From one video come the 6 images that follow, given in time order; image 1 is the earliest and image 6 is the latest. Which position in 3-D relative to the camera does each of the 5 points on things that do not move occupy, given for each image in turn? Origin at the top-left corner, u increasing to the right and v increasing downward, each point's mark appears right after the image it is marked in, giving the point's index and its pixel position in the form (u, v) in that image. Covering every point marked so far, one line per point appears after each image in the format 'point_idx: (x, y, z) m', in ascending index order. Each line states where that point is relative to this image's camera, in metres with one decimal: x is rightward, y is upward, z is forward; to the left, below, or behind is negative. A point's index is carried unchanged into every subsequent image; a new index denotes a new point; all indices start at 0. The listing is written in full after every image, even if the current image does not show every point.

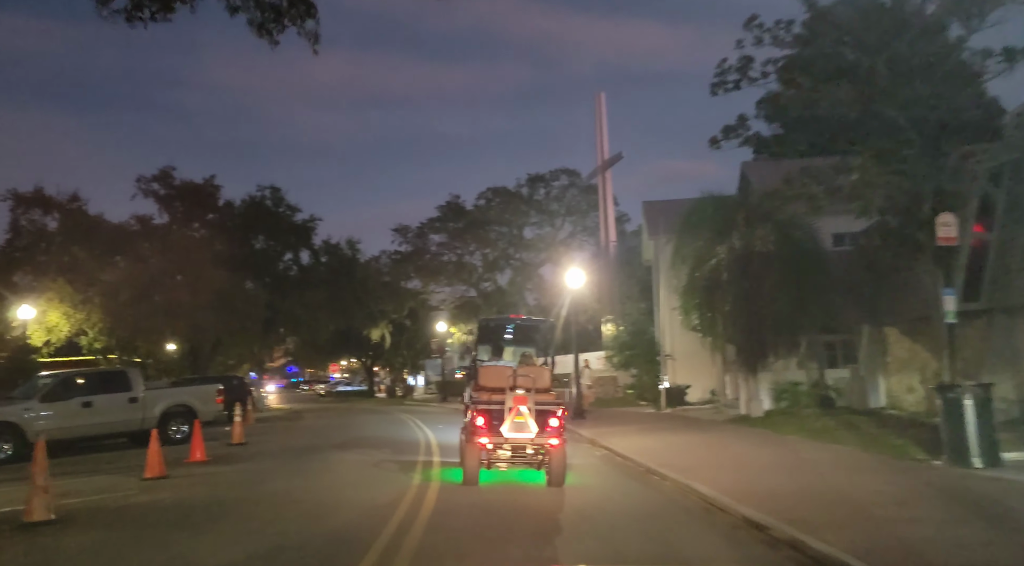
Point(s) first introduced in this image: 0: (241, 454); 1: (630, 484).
0: (-5.9, -3.7, +16.7) m
1: (+2.0, -3.4, +13.0) m
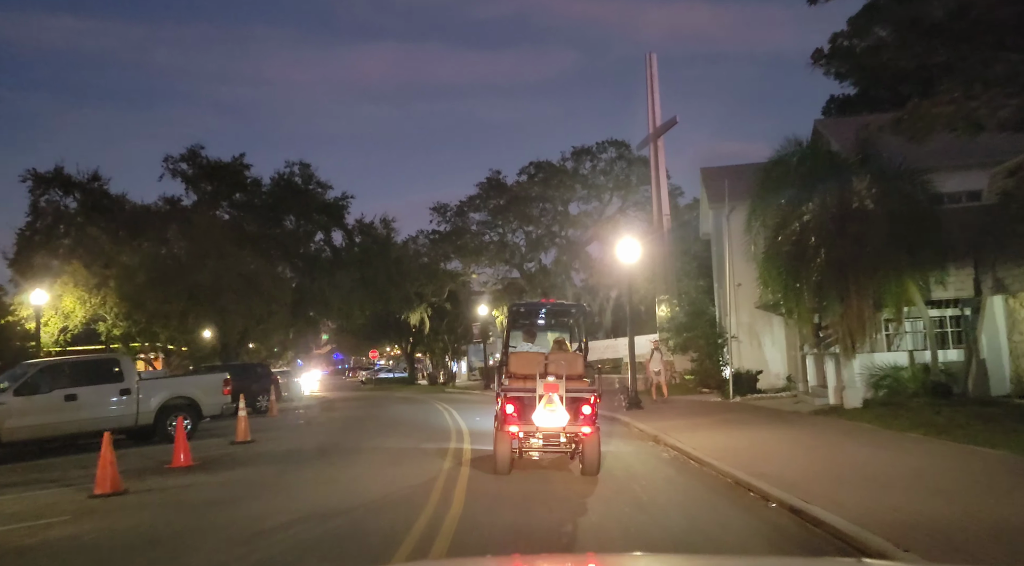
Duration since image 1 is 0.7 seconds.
0: (-5.0, -3.2, +14.1) m
1: (+2.6, -2.8, +10.0) m
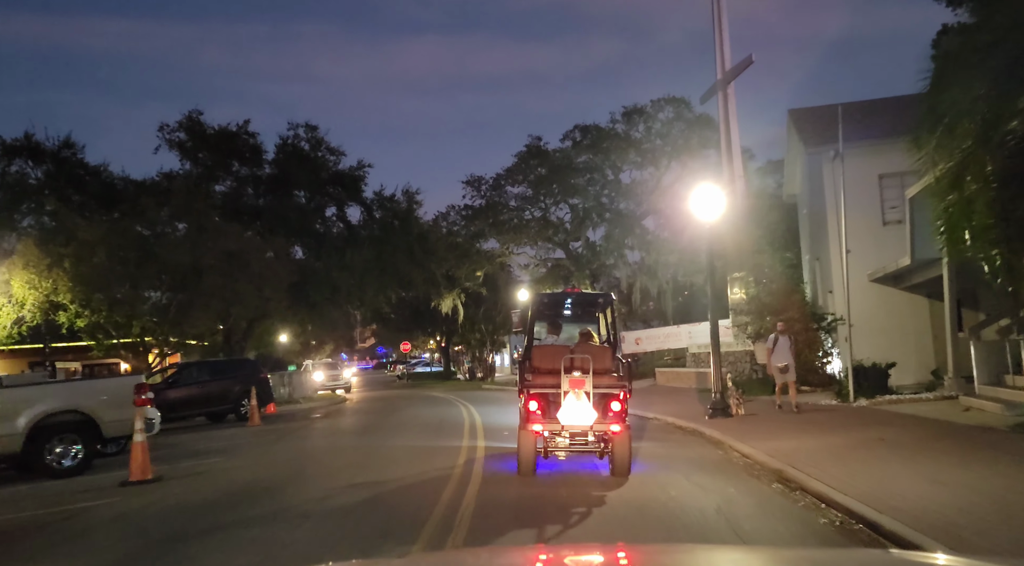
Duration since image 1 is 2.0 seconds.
0: (-4.6, -2.6, +8.6) m
1: (+2.8, -2.2, +4.0) m
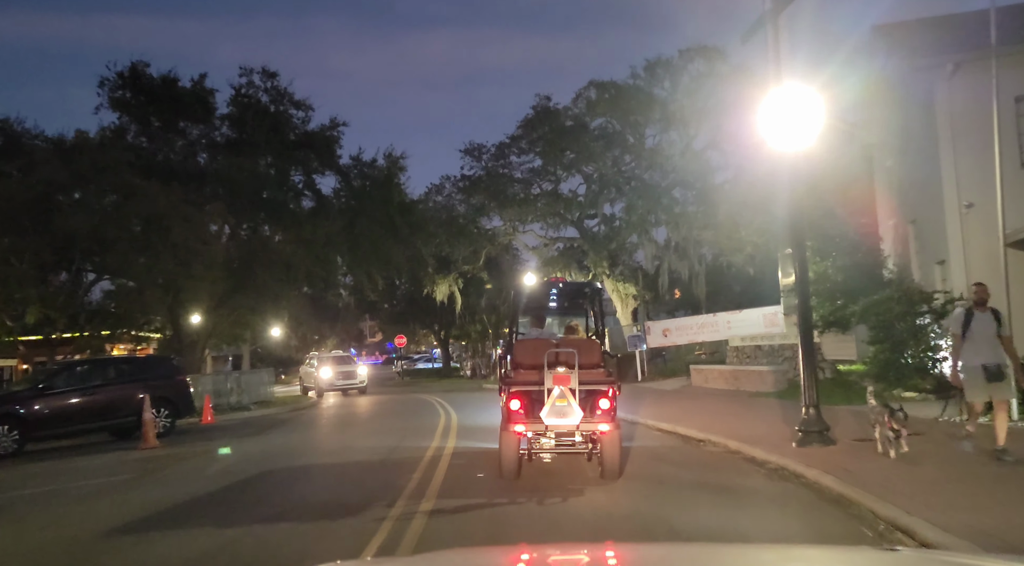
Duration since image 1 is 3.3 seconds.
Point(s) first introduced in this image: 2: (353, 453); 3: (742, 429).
0: (-5.0, -2.1, +2.9) m
1: (+2.3, -1.6, -1.9) m
2: (-3.1, -3.6, +17.4) m
3: (+4.3, -2.8, +14.6) m
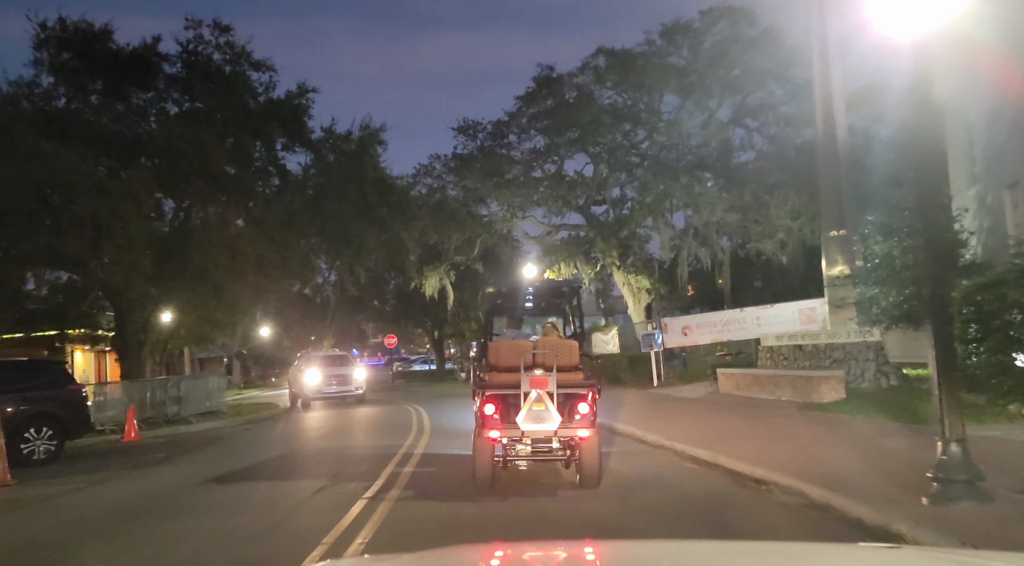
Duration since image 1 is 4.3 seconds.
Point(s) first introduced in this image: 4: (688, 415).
0: (-5.4, -1.7, -1.1) m
1: (+1.8, -1.3, -5.9) m
2: (-3.4, -3.3, +13.4) m
3: (+4.1, -2.4, +10.5) m
4: (+4.4, -3.3, +19.3) m
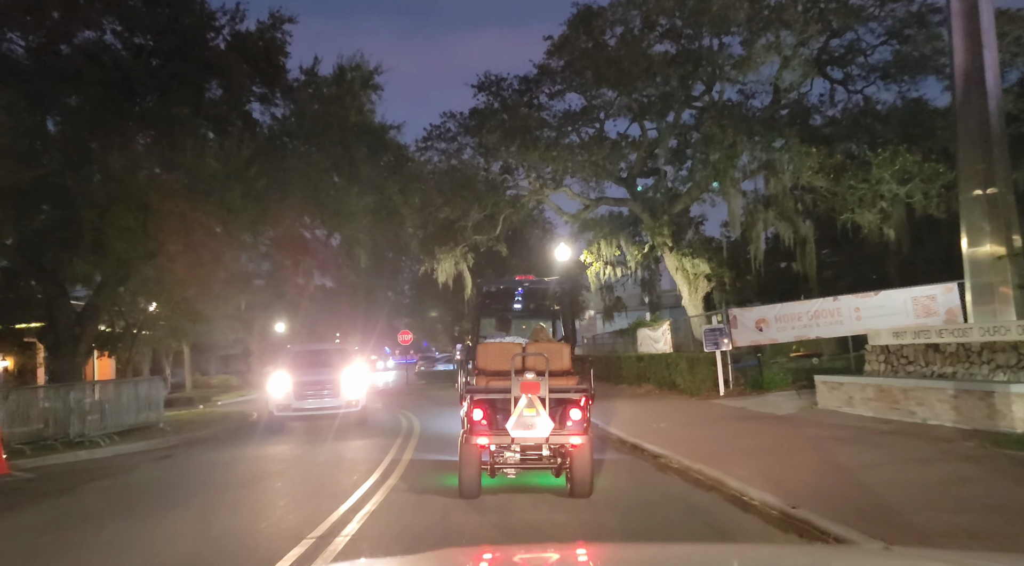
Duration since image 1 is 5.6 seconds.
0: (-5.9, -1.3, -6.4) m
1: (+1.0, -0.8, -11.6) m
2: (-3.3, -2.8, +8.0) m
3: (+4.0, -1.9, +4.7) m
4: (+4.8, -2.8, +13.5) m
